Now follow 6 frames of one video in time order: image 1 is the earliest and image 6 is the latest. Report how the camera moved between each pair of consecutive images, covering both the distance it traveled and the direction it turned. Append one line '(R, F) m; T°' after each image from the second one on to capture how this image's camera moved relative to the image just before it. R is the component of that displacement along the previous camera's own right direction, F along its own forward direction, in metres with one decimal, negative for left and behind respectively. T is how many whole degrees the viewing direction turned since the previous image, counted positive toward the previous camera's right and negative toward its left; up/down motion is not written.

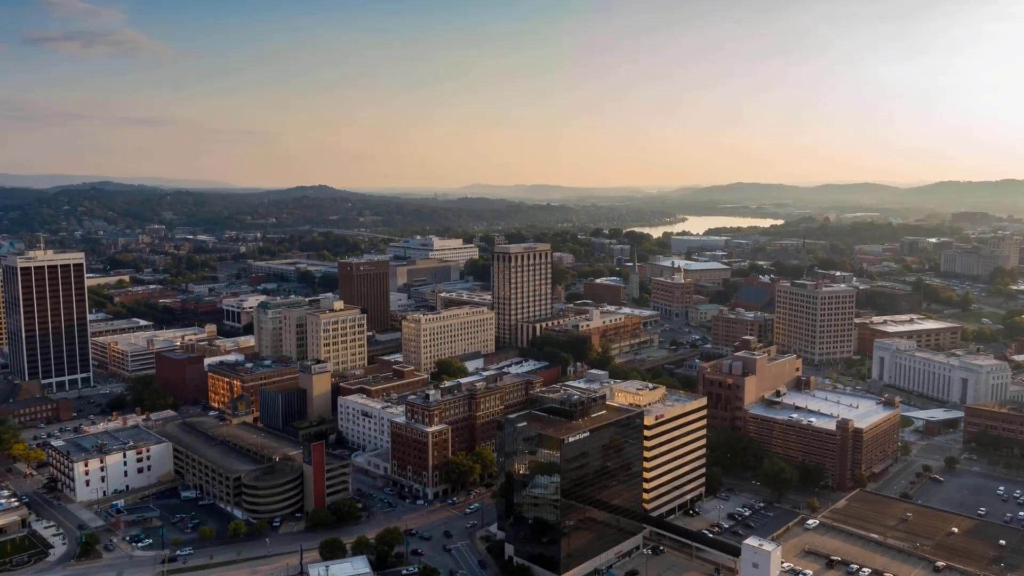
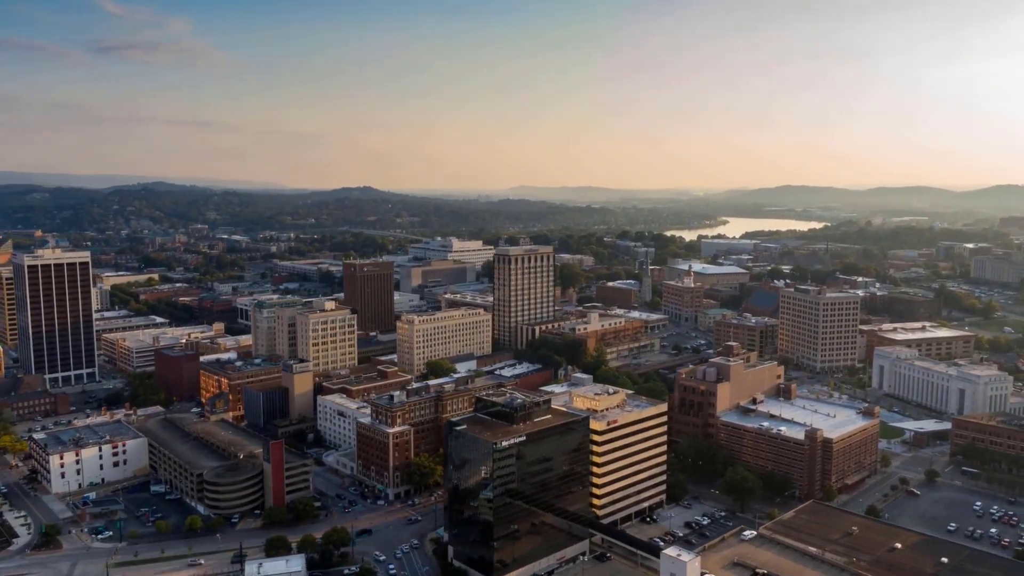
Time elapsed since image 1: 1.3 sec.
(+4.3, +0.2) m; -3°
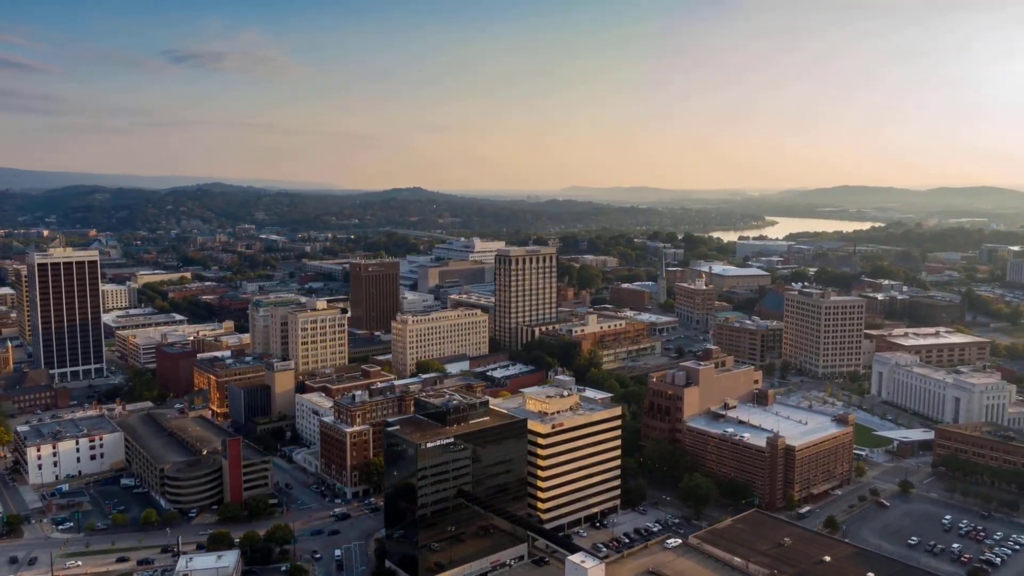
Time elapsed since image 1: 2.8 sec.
(+4.9, +0.3) m; -4°
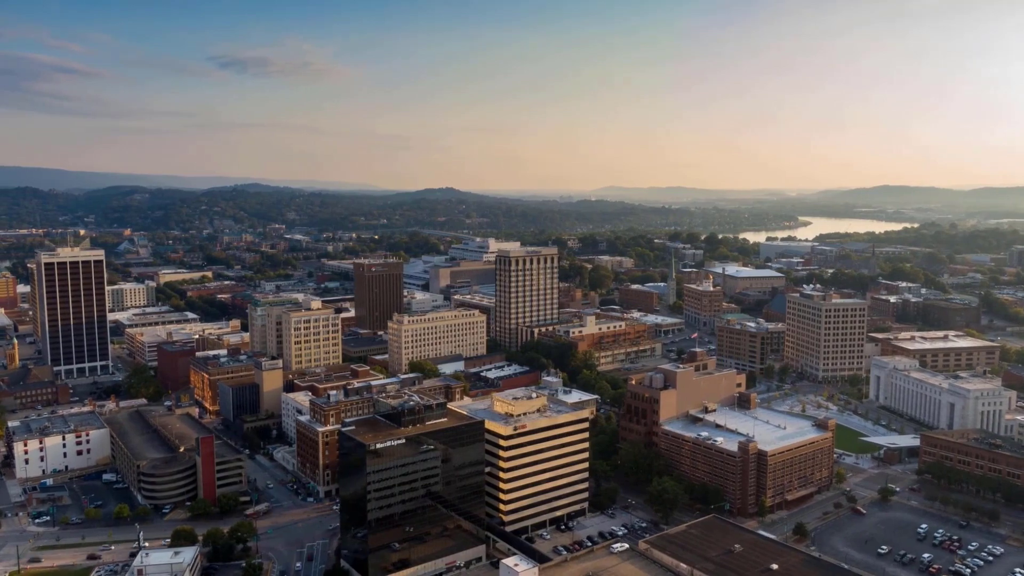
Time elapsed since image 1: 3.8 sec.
(+3.3, +0.2) m; -2°
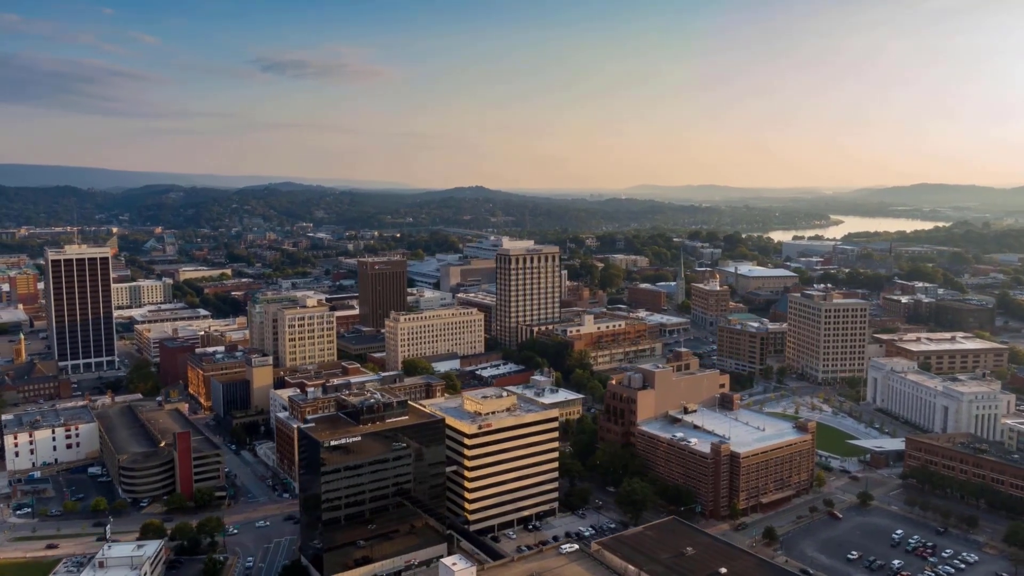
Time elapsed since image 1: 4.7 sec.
(+3.0, +0.2) m; -2°
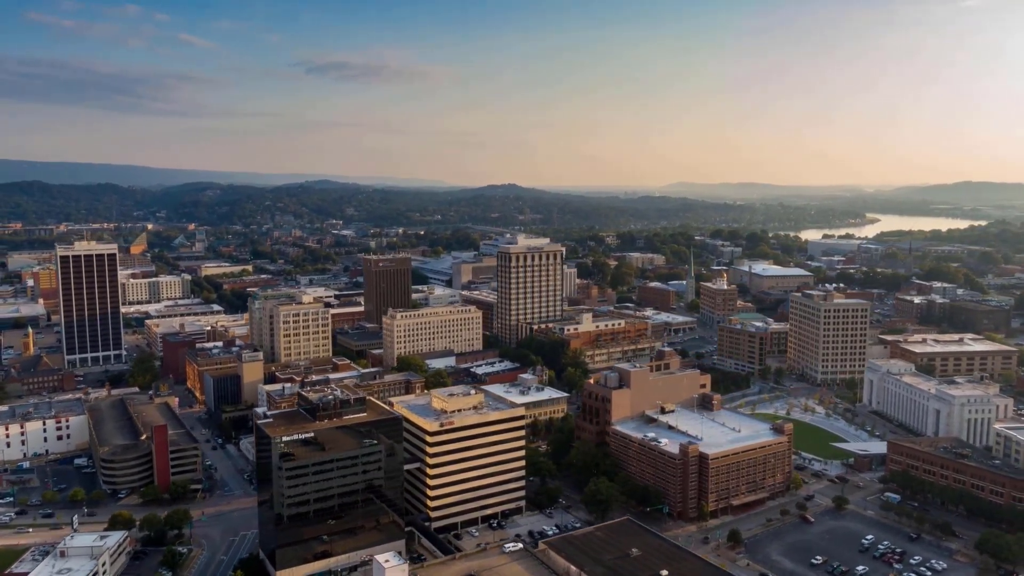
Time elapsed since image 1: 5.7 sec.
(+3.3, +0.2) m; -3°
